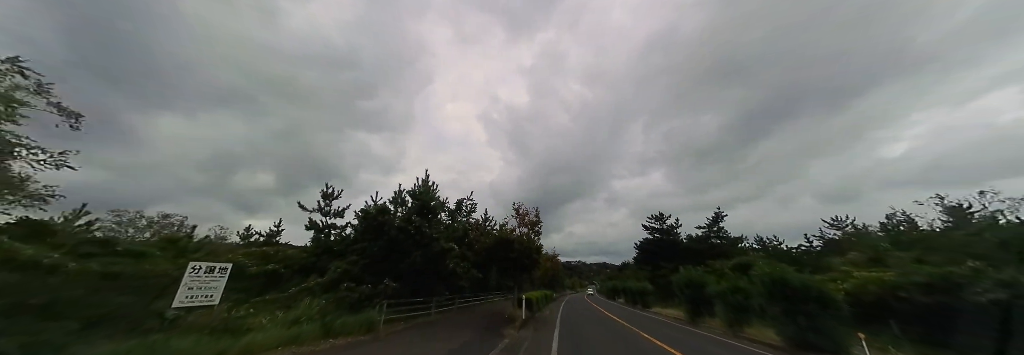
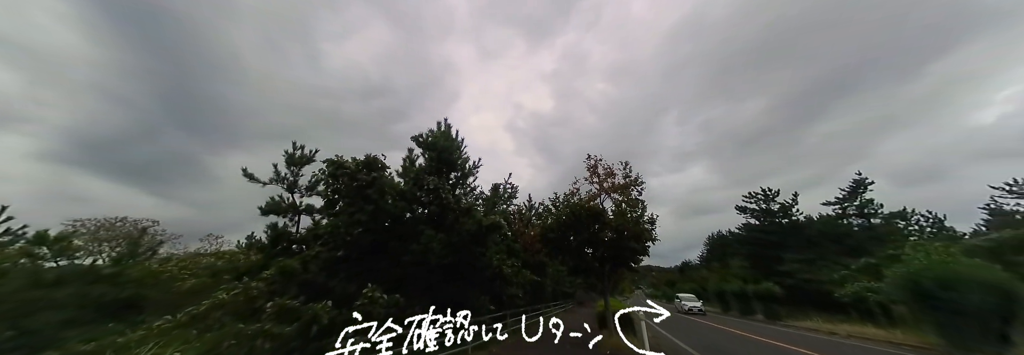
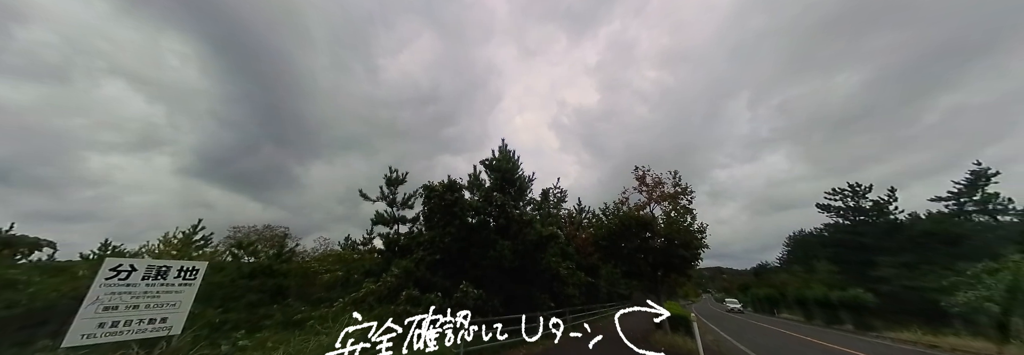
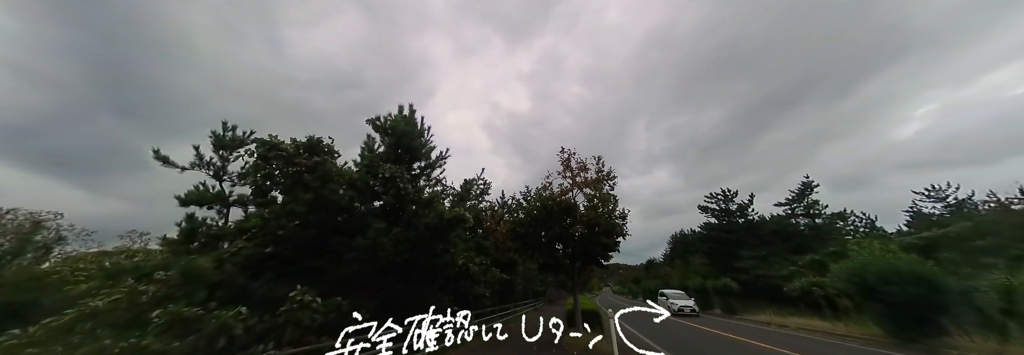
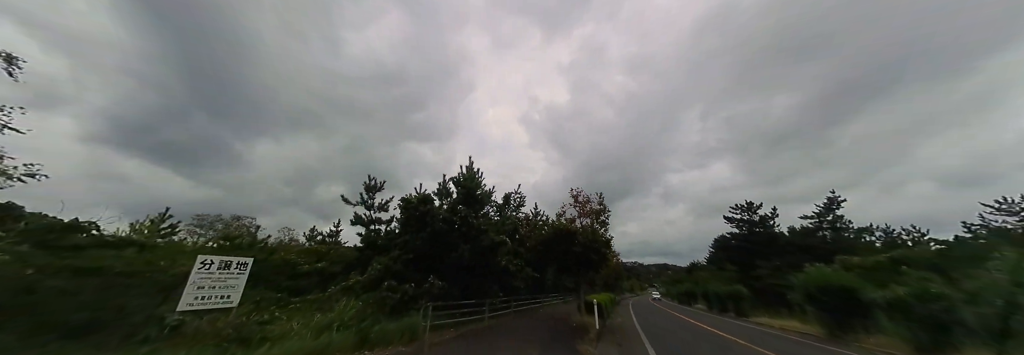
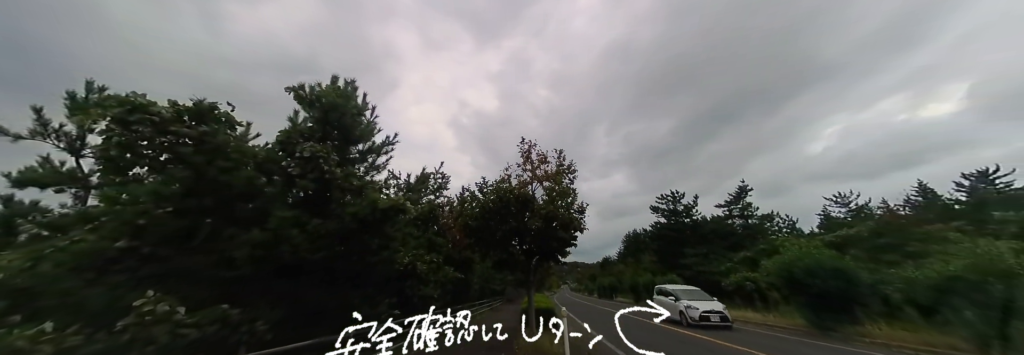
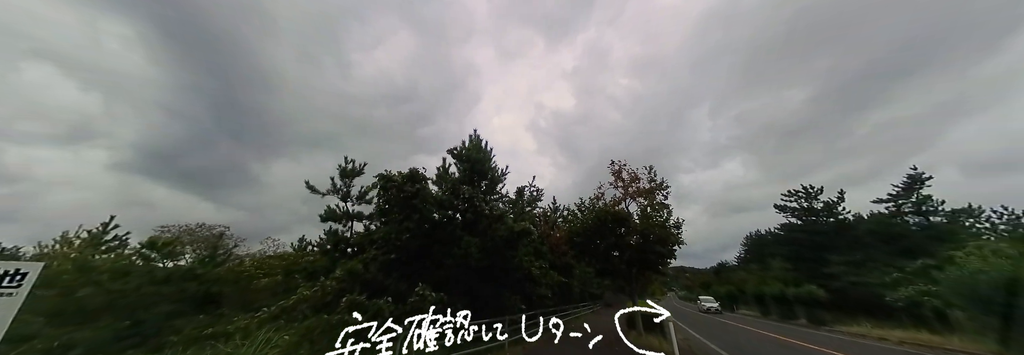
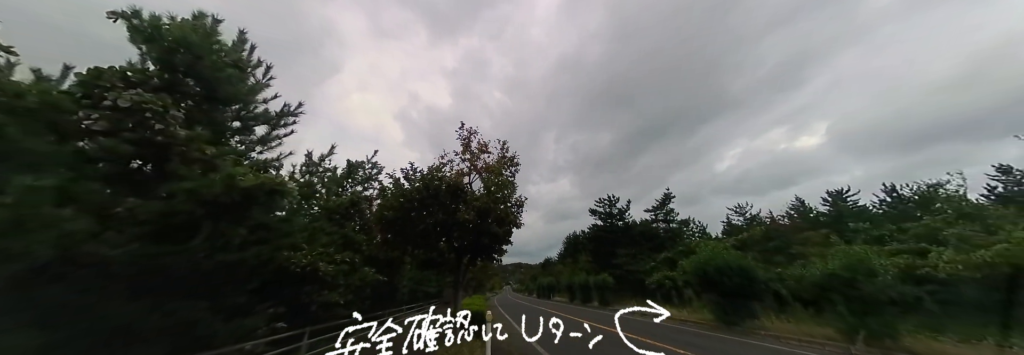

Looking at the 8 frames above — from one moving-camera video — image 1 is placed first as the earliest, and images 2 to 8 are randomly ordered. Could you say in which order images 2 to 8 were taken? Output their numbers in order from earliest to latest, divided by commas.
5, 3, 7, 2, 4, 6, 8
